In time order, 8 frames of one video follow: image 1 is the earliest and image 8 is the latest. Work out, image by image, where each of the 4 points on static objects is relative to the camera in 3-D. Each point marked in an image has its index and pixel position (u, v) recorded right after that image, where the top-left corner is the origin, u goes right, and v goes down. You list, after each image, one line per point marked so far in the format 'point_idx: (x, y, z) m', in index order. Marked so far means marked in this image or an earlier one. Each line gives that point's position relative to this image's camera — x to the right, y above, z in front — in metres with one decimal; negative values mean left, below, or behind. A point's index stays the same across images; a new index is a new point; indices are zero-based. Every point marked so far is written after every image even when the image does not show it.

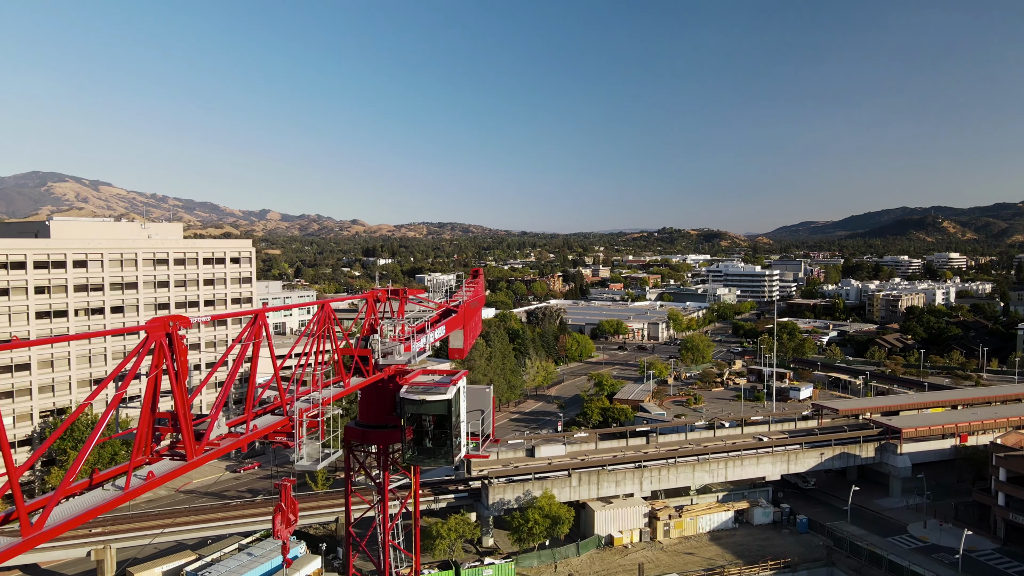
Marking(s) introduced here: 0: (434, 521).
0: (-2.0, -6.0, +19.0) m
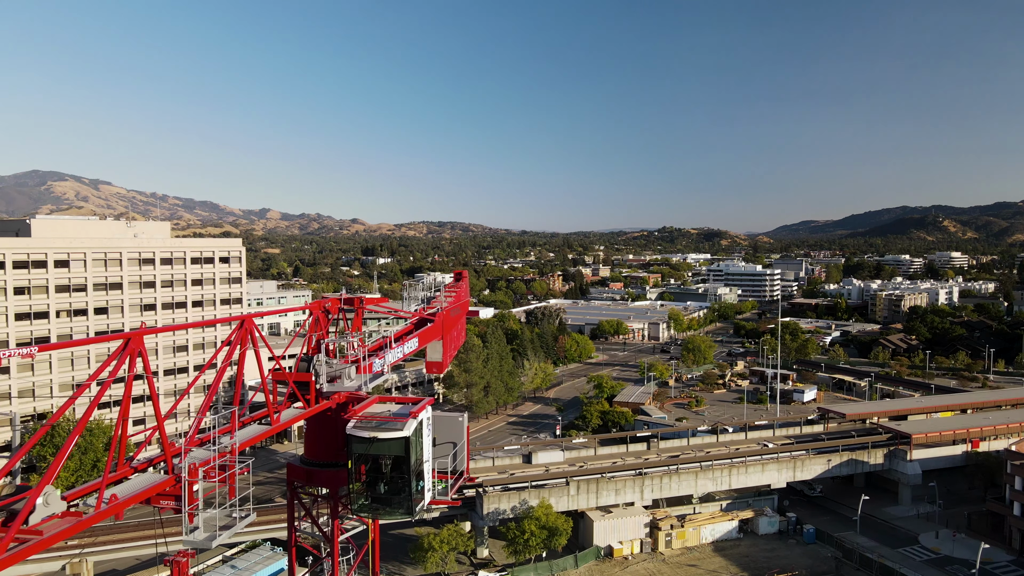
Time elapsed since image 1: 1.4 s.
0: (-2.1, -6.1, +18.3) m
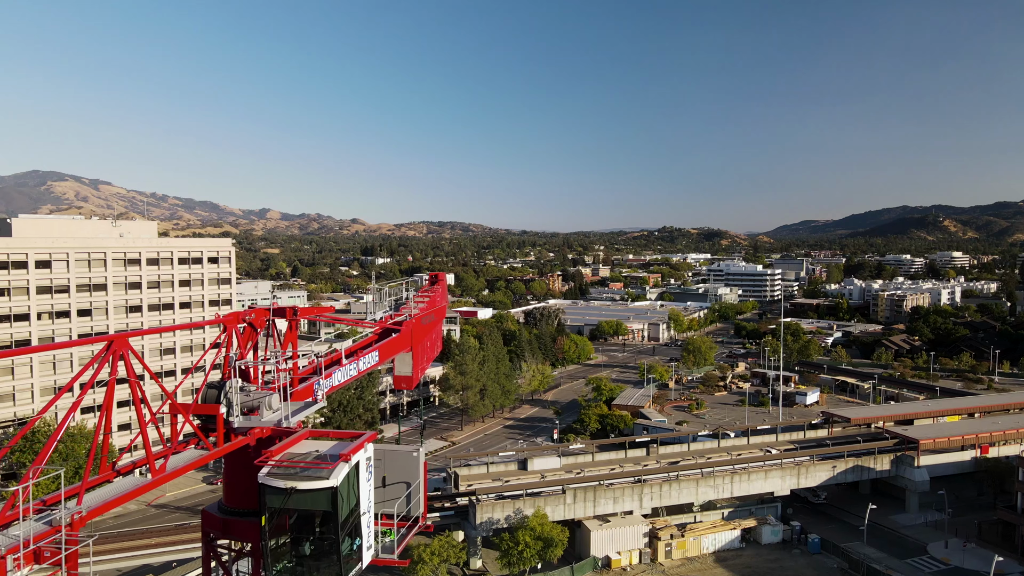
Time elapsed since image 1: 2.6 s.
0: (-2.2, -6.1, +17.6) m
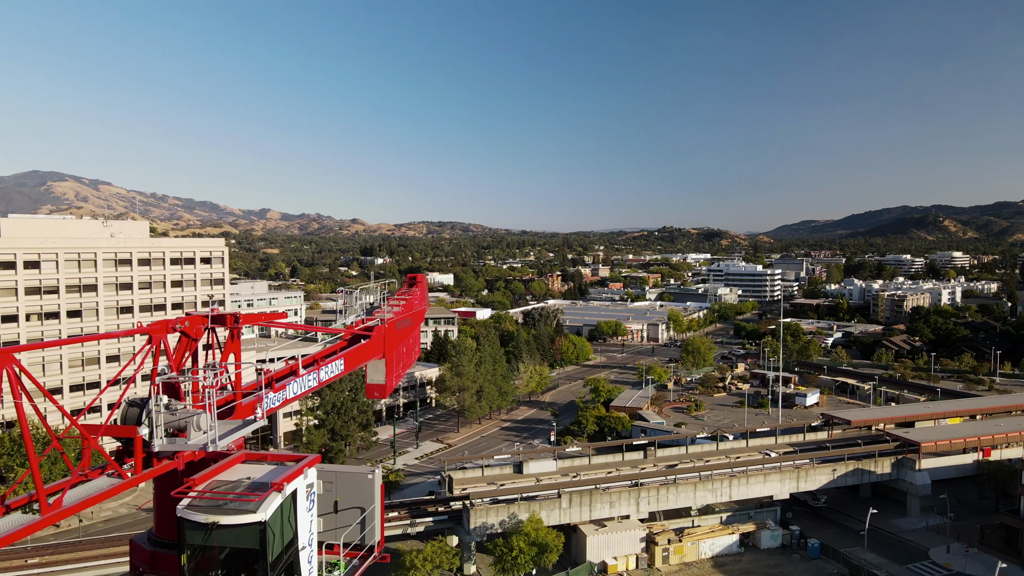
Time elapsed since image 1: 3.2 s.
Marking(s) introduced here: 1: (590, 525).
0: (-2.4, -6.1, +17.3) m
1: (+2.0, -6.2, +19.3) m
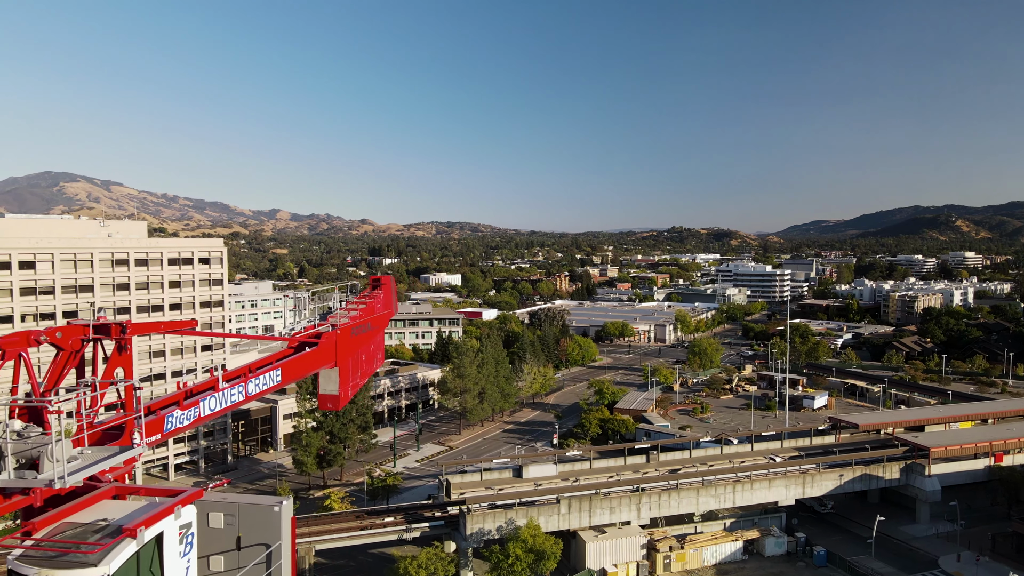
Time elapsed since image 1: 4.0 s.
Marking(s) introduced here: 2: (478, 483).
0: (-2.4, -6.1, +16.9) m
1: (+2.0, -6.2, +18.8) m
2: (-0.9, -5.3, +19.9) m
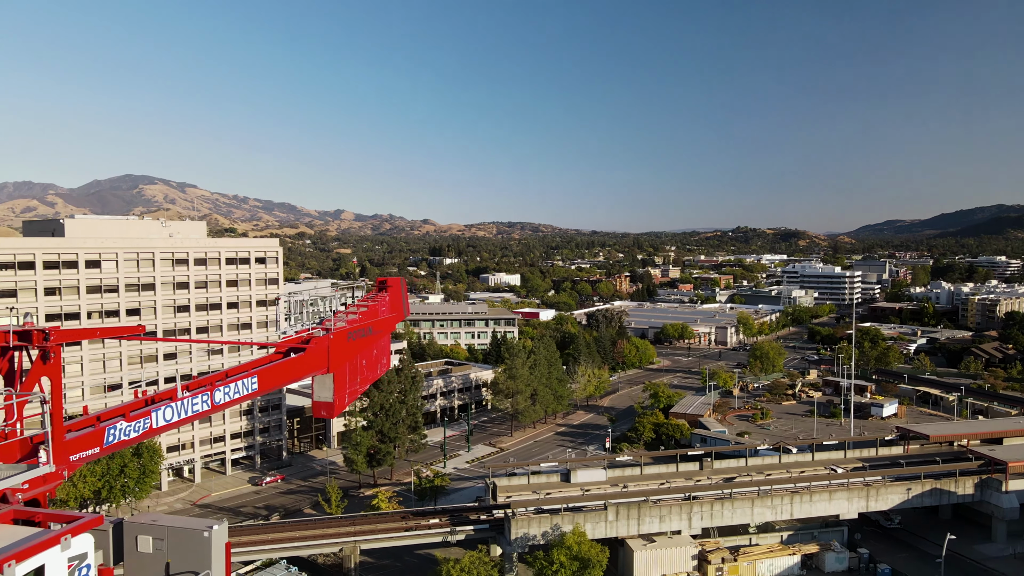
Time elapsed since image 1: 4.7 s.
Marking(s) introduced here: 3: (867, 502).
0: (-1.4, -6.1, +16.7) m
1: (+3.1, -6.2, +18.3) m
2: (+0.3, -5.3, +19.6) m
3: (+9.2, -5.5, +19.1) m
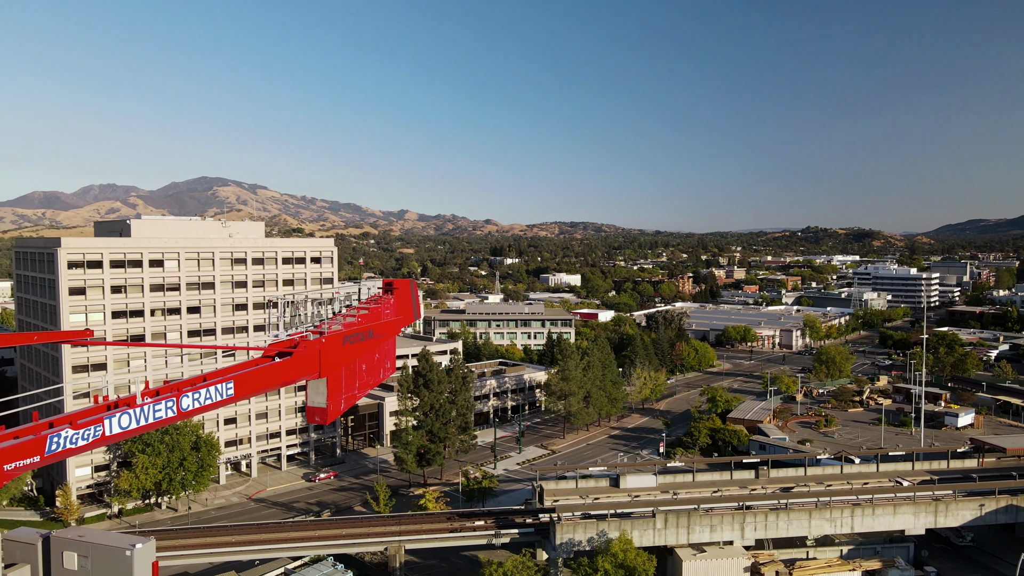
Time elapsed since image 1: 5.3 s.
0: (-0.4, -6.2, +16.6) m
1: (+4.2, -6.3, +17.8) m
2: (+1.6, -5.3, +19.3) m
3: (+10.4, -5.6, +18.1) m
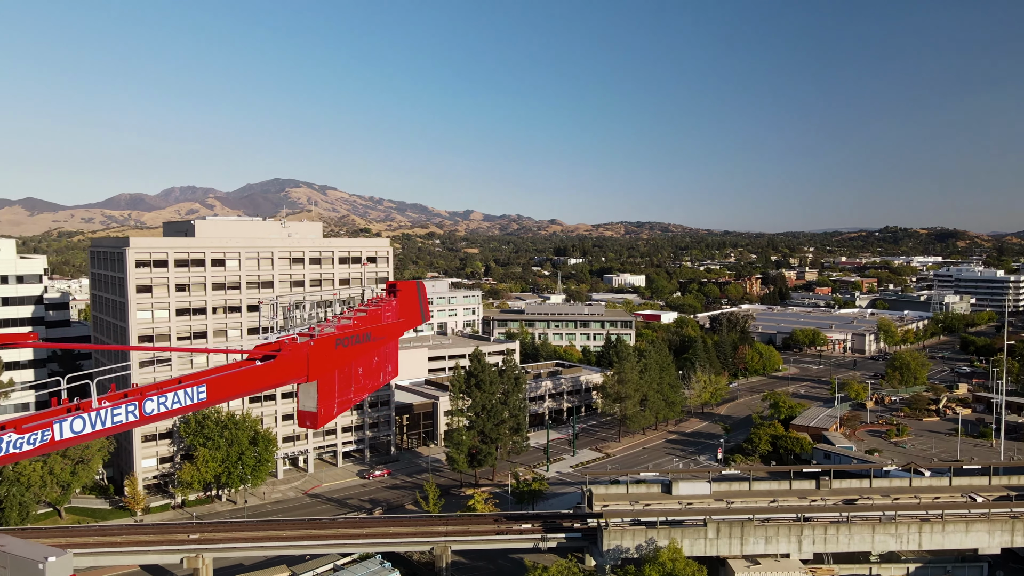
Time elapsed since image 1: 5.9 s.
0: (+0.6, -6.2, +16.4) m
1: (+5.3, -6.3, +17.2) m
2: (+2.8, -5.3, +18.9) m
3: (+11.5, -5.7, +16.9) m
